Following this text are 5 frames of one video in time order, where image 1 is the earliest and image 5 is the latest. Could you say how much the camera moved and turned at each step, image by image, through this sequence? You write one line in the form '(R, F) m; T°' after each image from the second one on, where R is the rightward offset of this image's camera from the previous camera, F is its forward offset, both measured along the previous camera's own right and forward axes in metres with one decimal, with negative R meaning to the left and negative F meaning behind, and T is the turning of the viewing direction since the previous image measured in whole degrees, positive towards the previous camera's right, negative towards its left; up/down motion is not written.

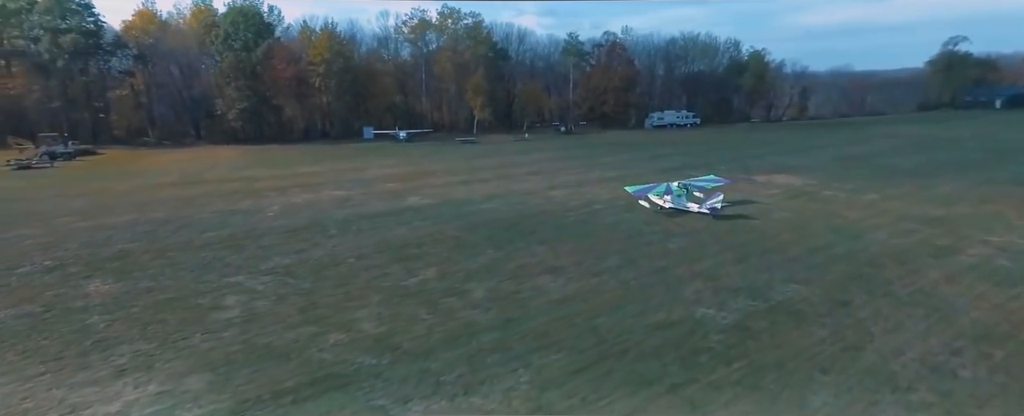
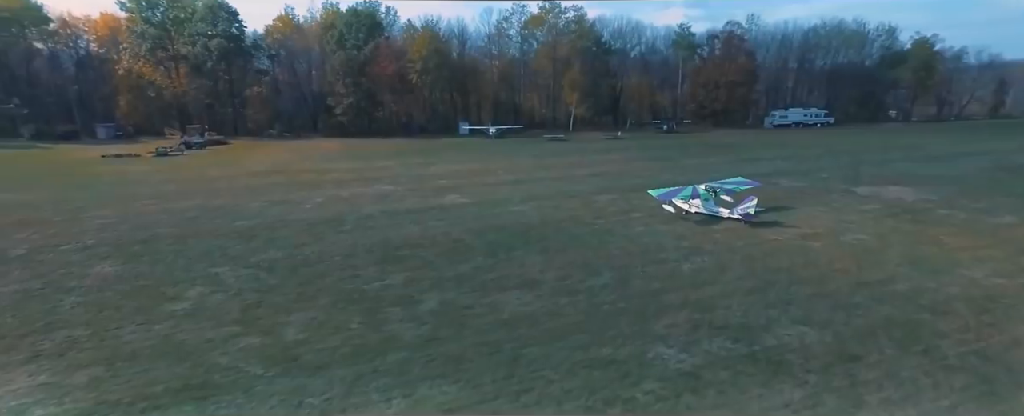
(+2.1, +1.0) m; -12°
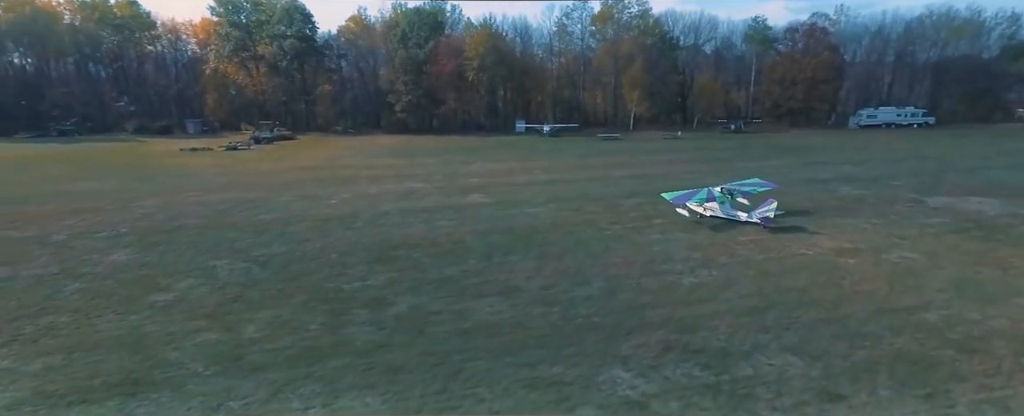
(+1.2, +0.4) m; -7°
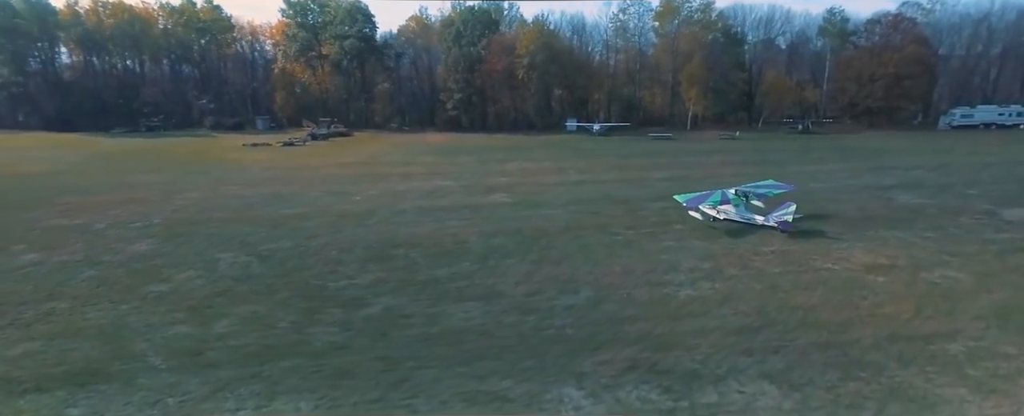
(+1.1, +0.3) m; -7°
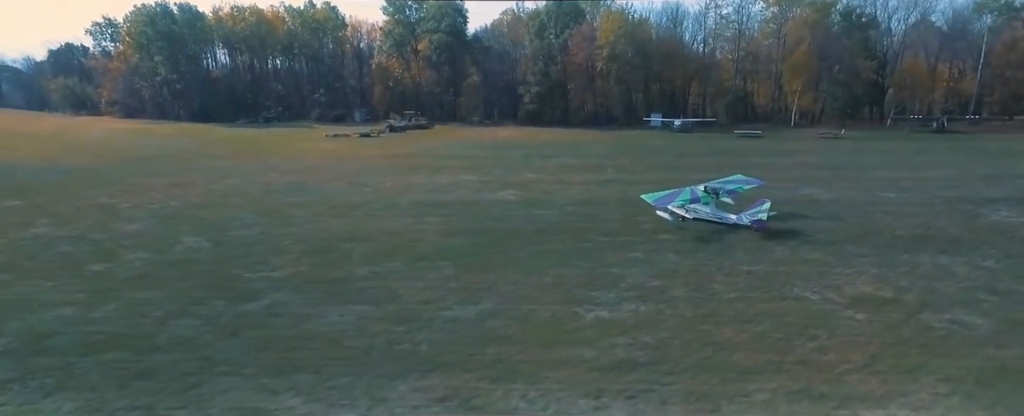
(+2.6, +1.0) m; -12°
